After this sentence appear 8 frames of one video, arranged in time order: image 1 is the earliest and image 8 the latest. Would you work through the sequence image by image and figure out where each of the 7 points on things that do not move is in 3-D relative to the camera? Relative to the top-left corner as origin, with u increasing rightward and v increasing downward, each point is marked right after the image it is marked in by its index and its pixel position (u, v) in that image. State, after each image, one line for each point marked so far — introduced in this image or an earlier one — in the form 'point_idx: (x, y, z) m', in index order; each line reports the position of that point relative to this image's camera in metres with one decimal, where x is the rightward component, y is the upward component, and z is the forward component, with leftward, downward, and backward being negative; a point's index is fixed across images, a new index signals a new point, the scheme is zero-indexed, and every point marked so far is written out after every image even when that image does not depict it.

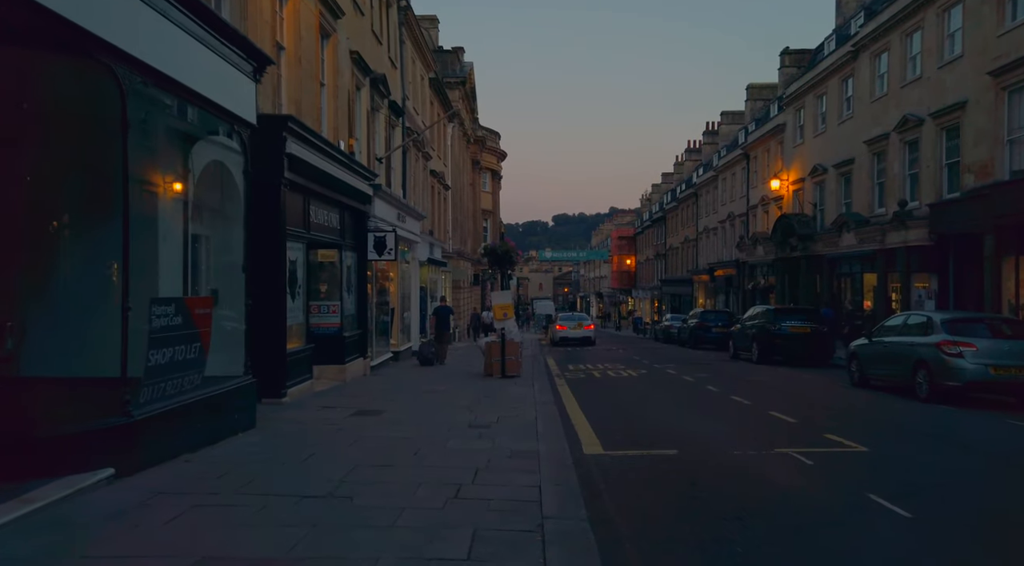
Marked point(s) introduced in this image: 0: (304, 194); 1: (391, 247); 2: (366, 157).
0: (-3.5, +1.5, +13.2) m
1: (-2.6, +0.8, +17.2) m
2: (-3.7, +3.2, +19.6) m
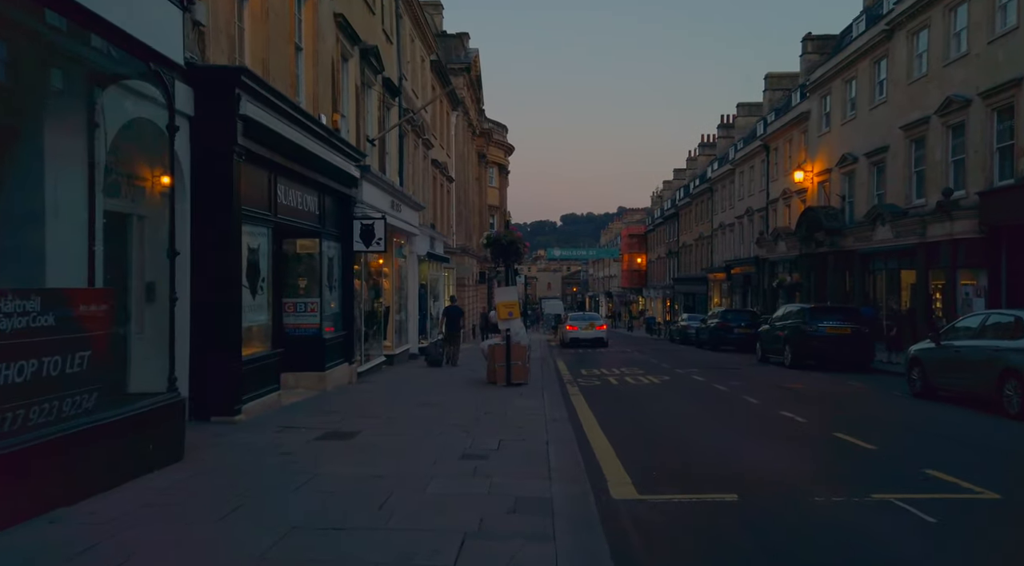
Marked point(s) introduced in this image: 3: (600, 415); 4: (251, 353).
0: (-3.5, +1.6, +11.0) m
1: (-2.5, +0.9, +15.0) m
2: (-3.5, +3.3, +17.5) m
3: (+1.6, -2.3, +14.0) m
4: (-3.4, -0.9, +10.2) m
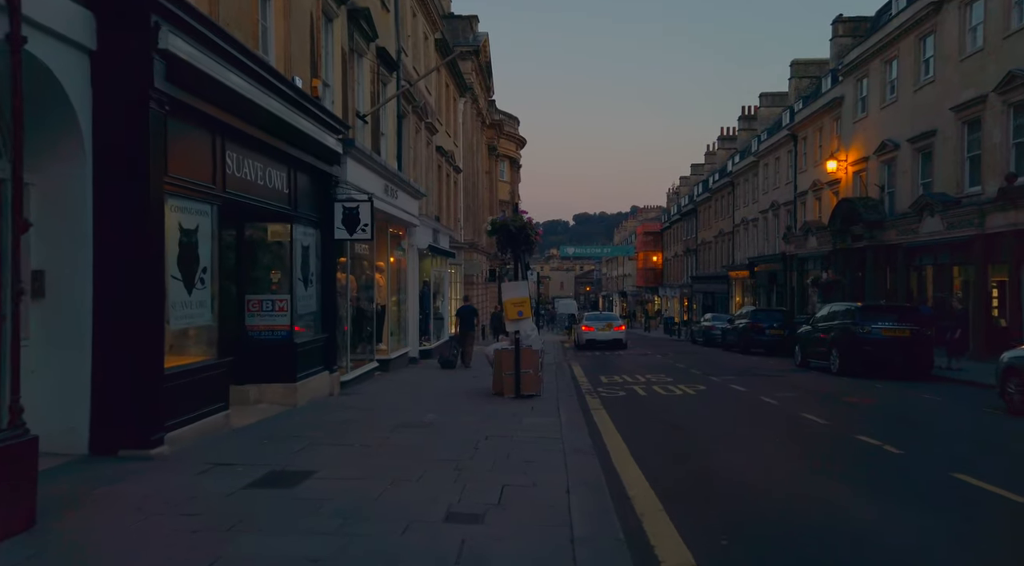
0: (-3.4, +1.7, +8.8) m
1: (-2.3, +1.0, +12.7) m
2: (-3.3, +3.4, +15.2) m
3: (+1.7, -2.2, +11.7) m
4: (-3.3, -0.8, +7.9) m
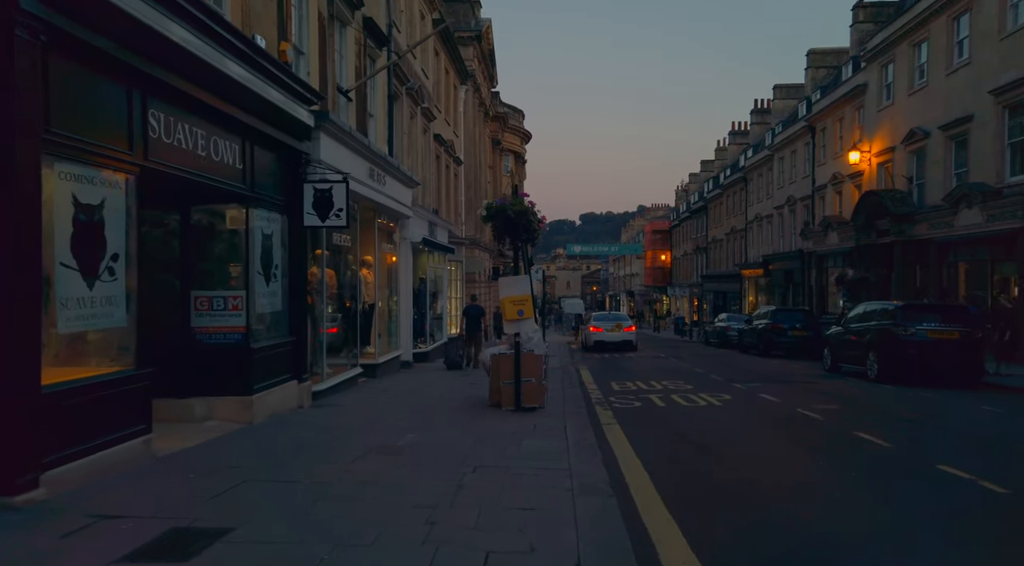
0: (-3.4, +1.8, +7.0) m
1: (-2.4, +1.1, +10.9) m
2: (-3.3, +3.5, +13.4) m
3: (+1.7, -2.1, +9.8) m
4: (-3.4, -0.7, +6.1) m
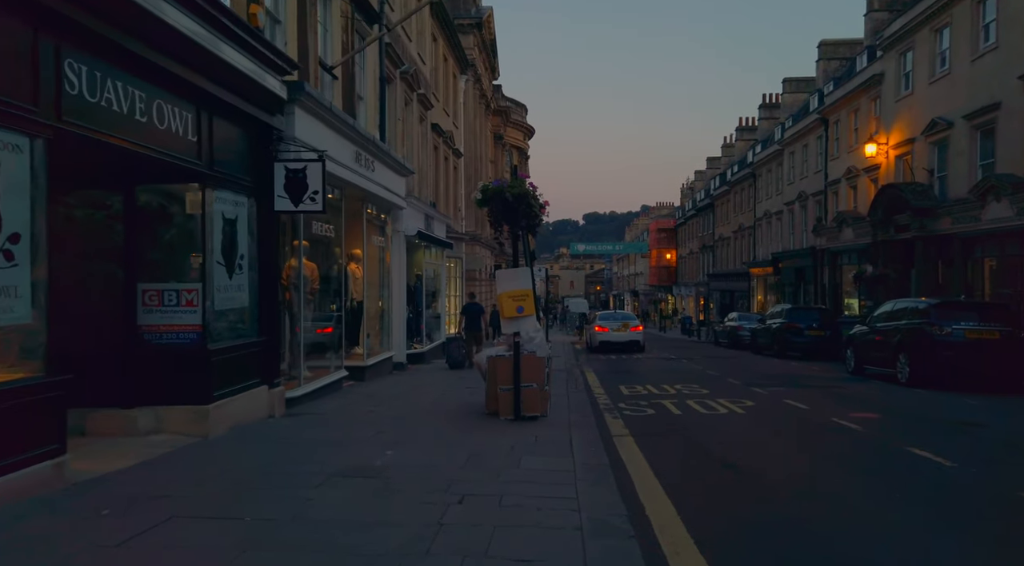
0: (-3.4, +1.9, +5.7) m
1: (-2.4, +1.2, +9.7) m
2: (-3.3, +3.6, +12.1) m
3: (+1.7, -2.0, +8.5) m
4: (-3.4, -0.7, +4.8) m
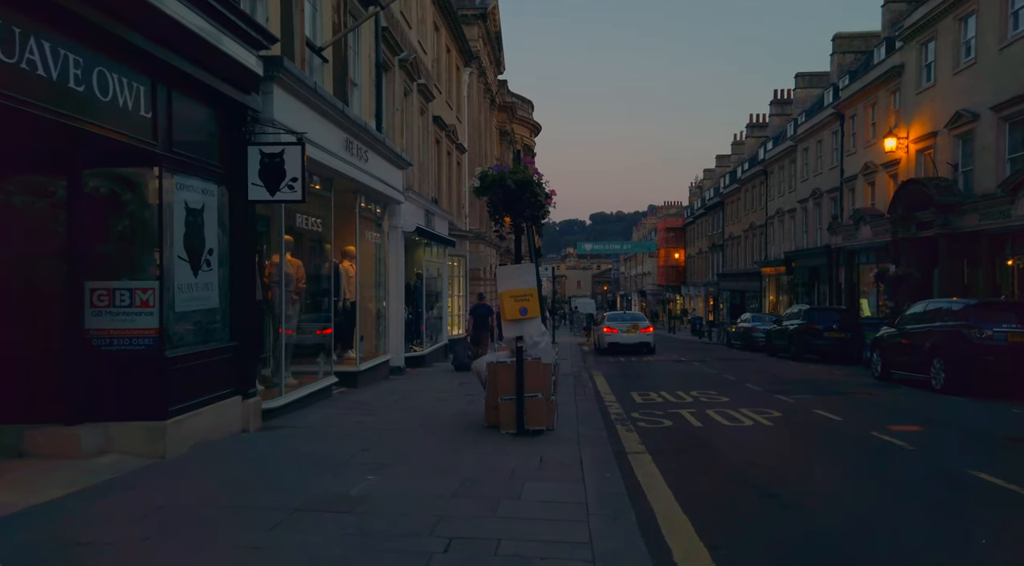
0: (-3.5, +1.9, +4.7) m
1: (-2.4, +1.2, +8.6) m
2: (-3.3, +3.6, +11.1) m
3: (+1.7, -2.0, +7.5) m
4: (-3.4, -0.6, +3.8) m
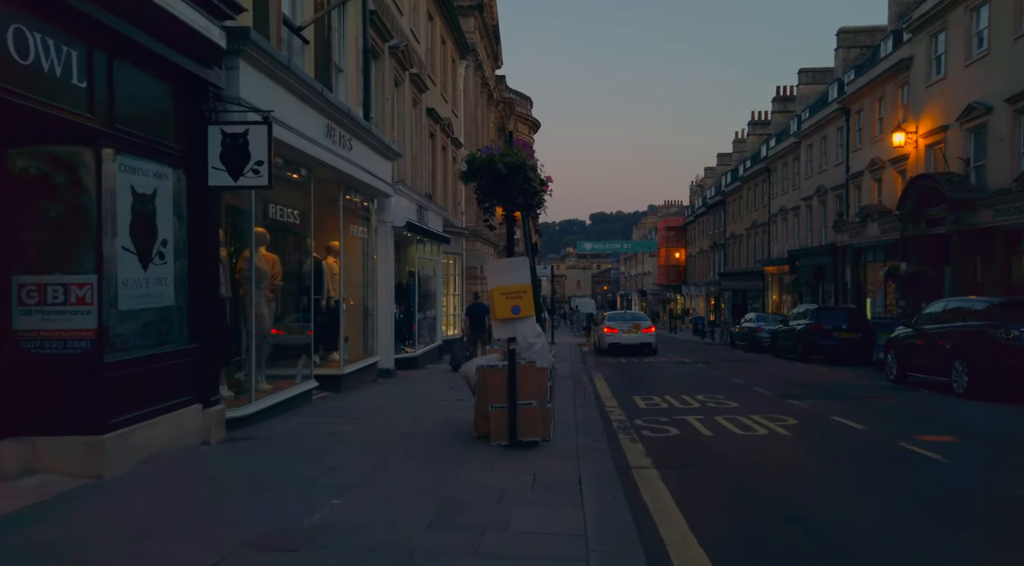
0: (-3.5, +1.9, +3.8) m
1: (-2.4, +1.2, +7.7) m
2: (-3.3, +3.6, +10.2) m
3: (+1.6, -2.0, +6.6) m
4: (-3.5, -0.6, +2.9) m
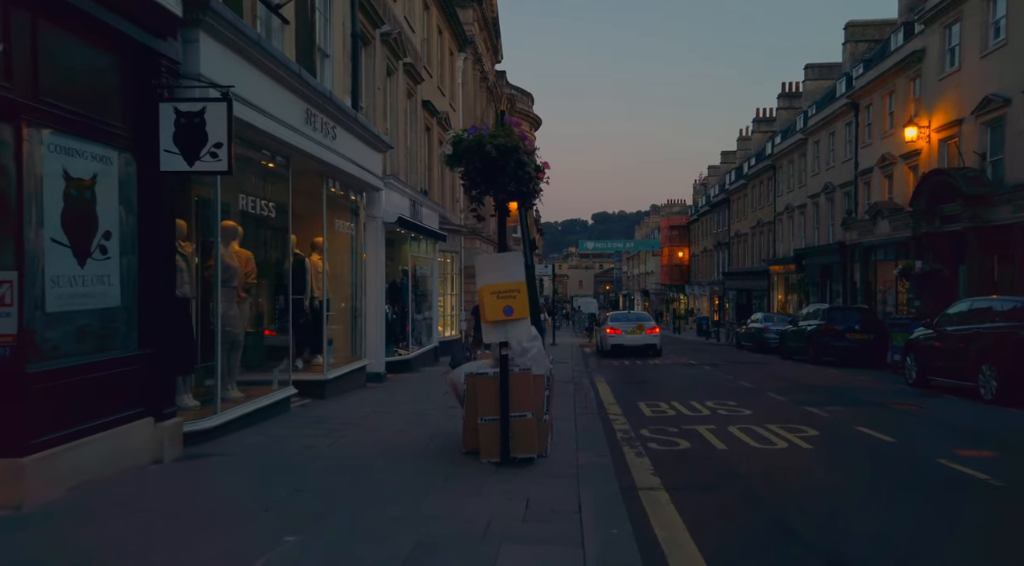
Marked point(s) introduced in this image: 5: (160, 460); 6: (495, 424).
0: (-3.6, +2.0, +2.9) m
1: (-2.5, +1.2, +6.9) m
2: (-3.4, +3.6, +9.4) m
3: (+1.5, -1.9, +5.7) m
4: (-3.6, -0.6, +2.1) m
5: (-3.1, -1.6, +7.0) m
6: (-0.2, -1.4, +7.6) m
